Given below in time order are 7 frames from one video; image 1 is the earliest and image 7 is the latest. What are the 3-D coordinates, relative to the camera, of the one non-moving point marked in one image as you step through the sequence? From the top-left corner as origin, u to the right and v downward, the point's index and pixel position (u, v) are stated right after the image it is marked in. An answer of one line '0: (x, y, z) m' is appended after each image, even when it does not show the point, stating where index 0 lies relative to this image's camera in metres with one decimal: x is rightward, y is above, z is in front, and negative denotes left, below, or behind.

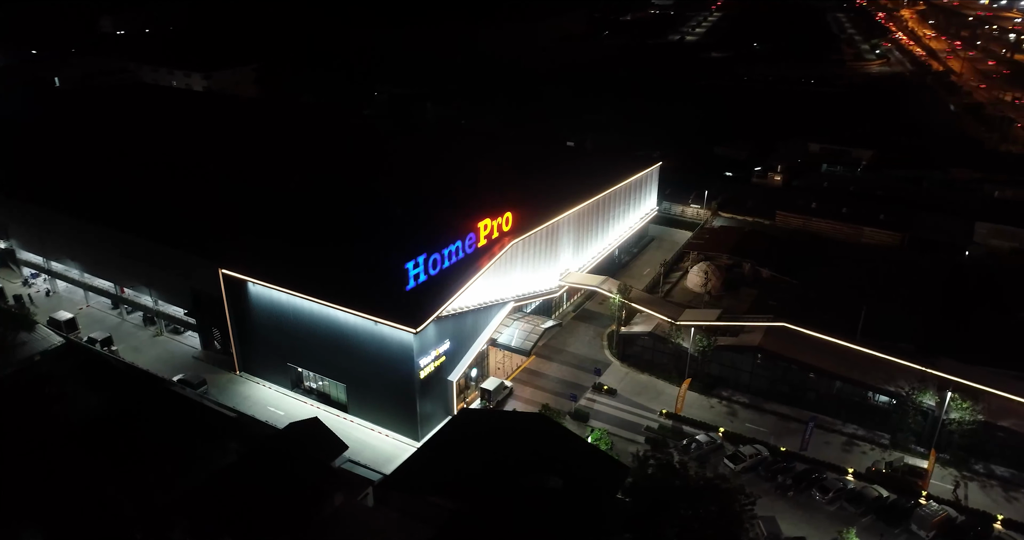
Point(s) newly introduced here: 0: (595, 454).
0: (+2.0, -4.1, +14.2) m
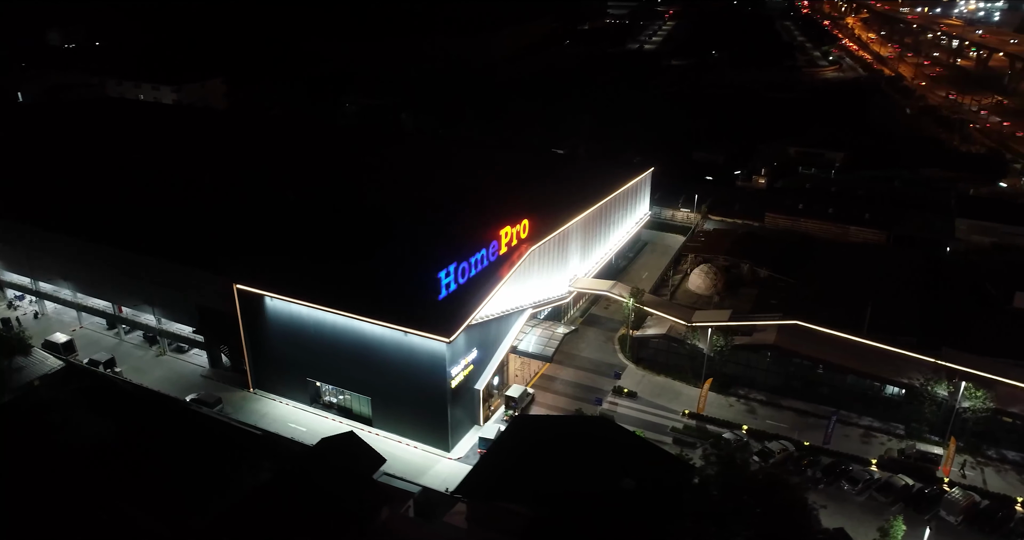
0: (+3.5, -4.2, +14.4) m
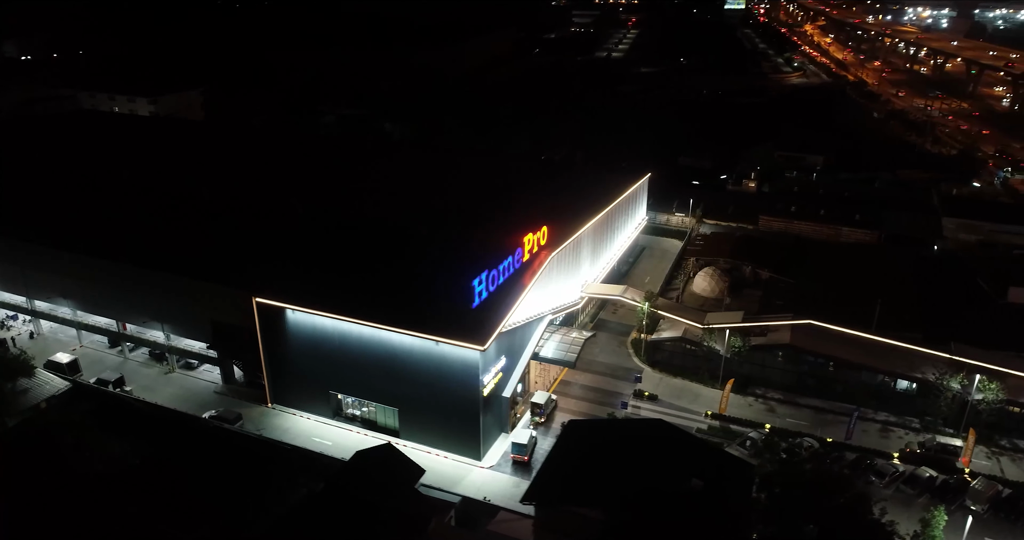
0: (+4.9, -4.2, +14.6) m
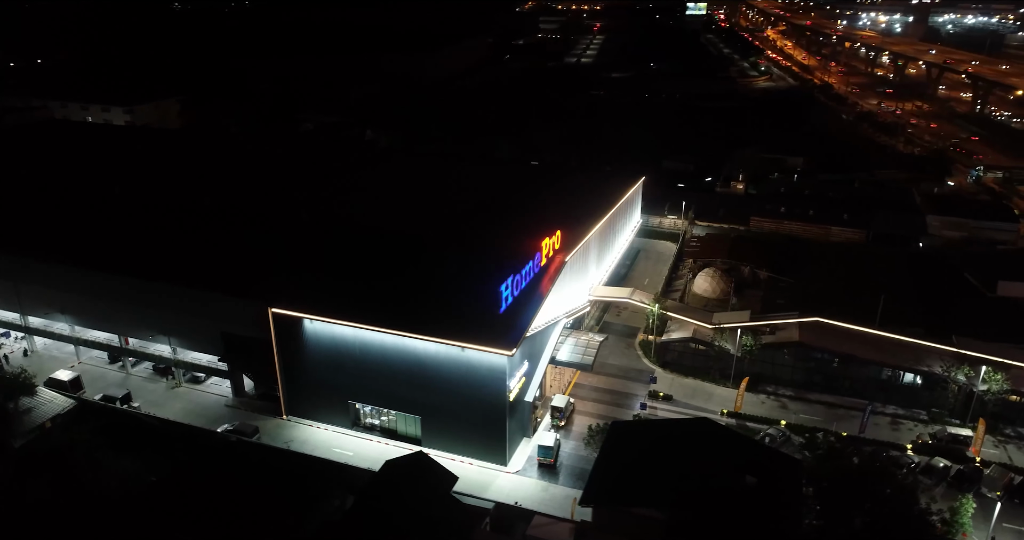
0: (+6.0, -4.2, +14.8) m
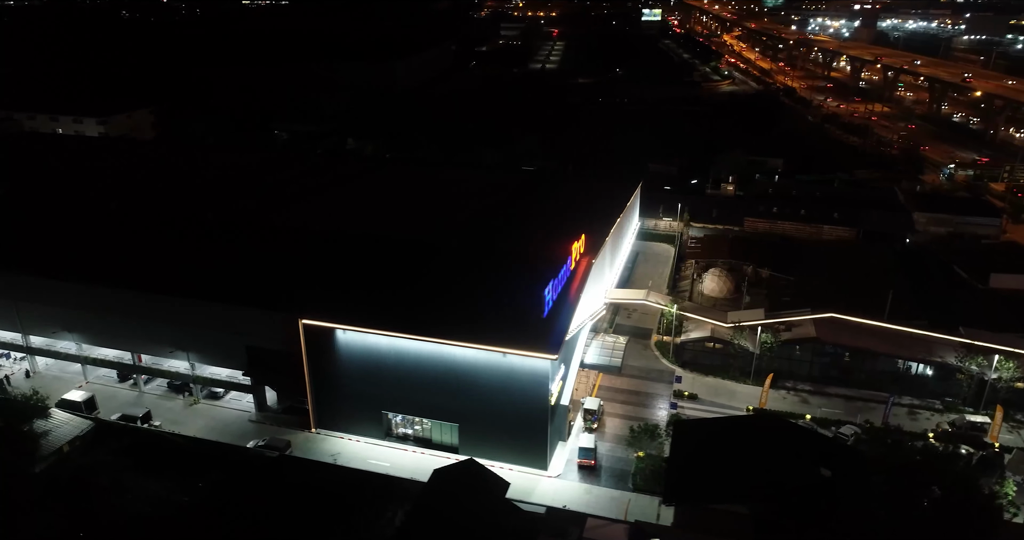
0: (+7.7, -4.2, +15.2) m
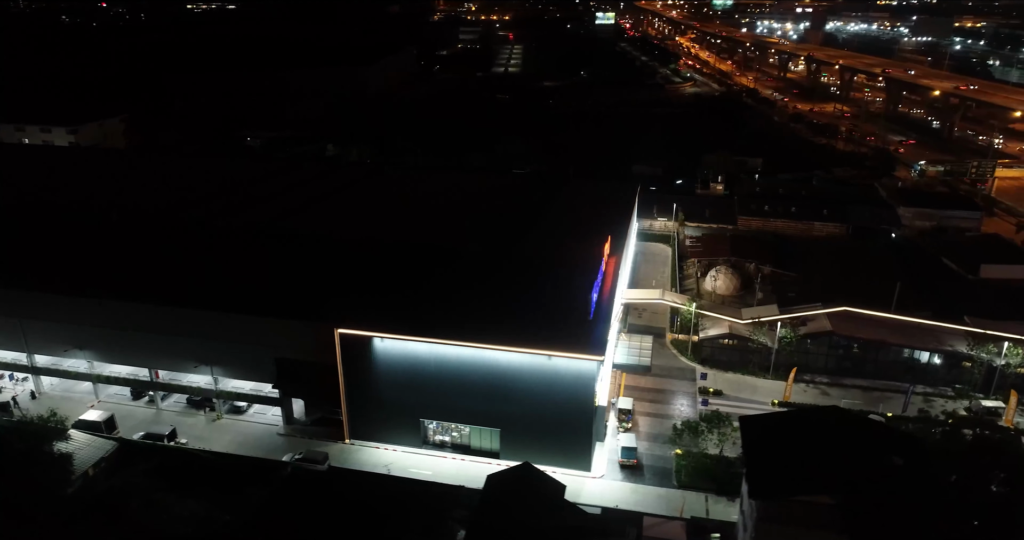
0: (+9.5, -4.0, +15.7) m
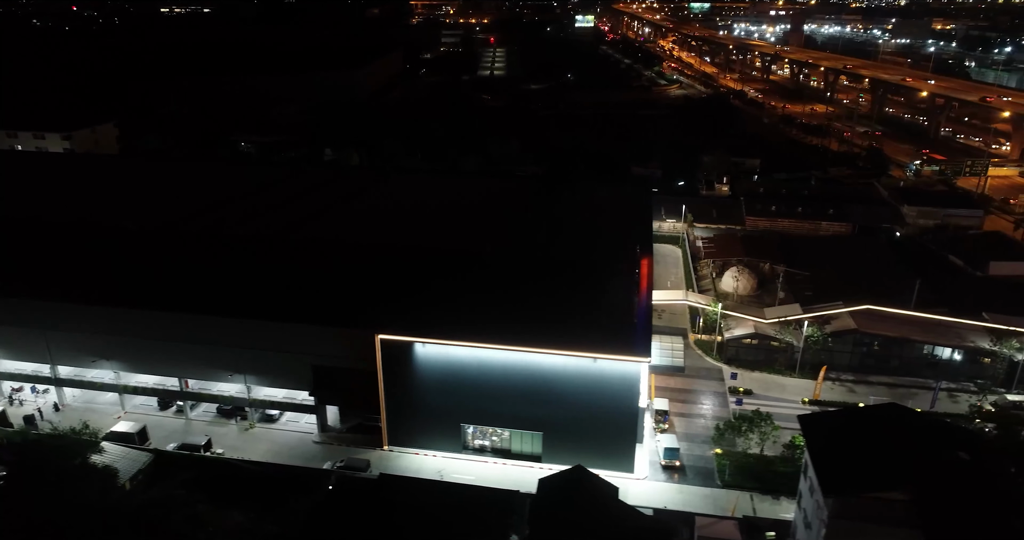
0: (+11.2, -4.0, +16.0) m
